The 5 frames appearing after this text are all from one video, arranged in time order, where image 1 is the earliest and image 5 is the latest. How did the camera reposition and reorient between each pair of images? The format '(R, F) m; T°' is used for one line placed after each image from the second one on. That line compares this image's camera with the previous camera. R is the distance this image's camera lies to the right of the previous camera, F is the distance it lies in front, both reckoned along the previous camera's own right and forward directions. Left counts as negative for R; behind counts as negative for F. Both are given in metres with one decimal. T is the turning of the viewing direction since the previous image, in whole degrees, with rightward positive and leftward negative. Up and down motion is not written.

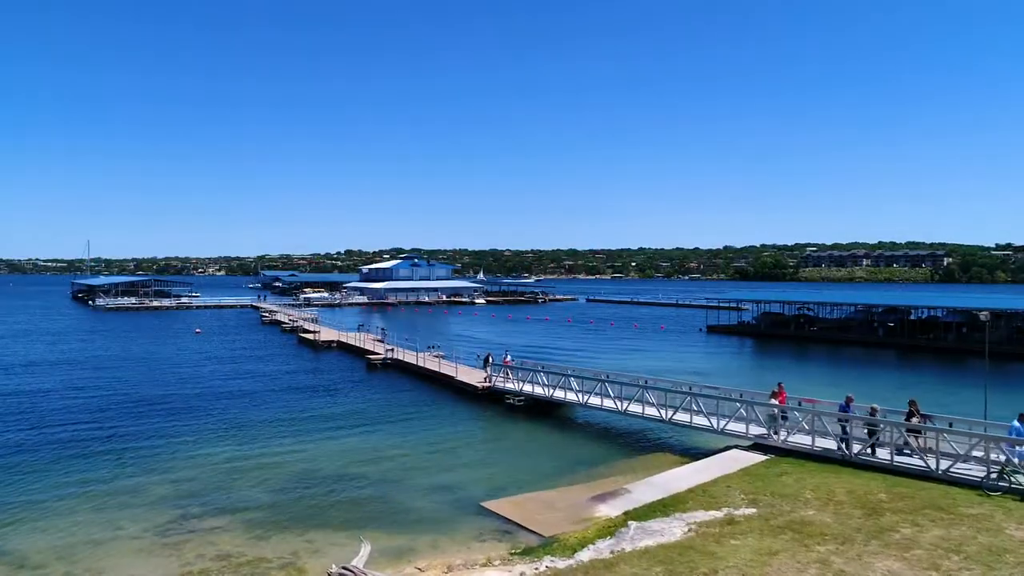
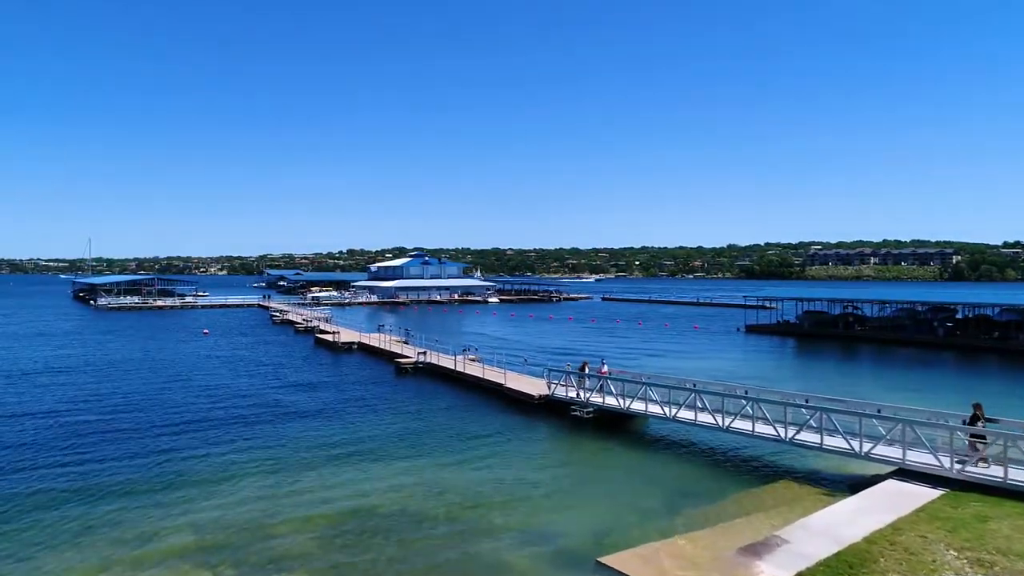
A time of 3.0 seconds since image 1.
(-2.3, +3.7) m; 0°
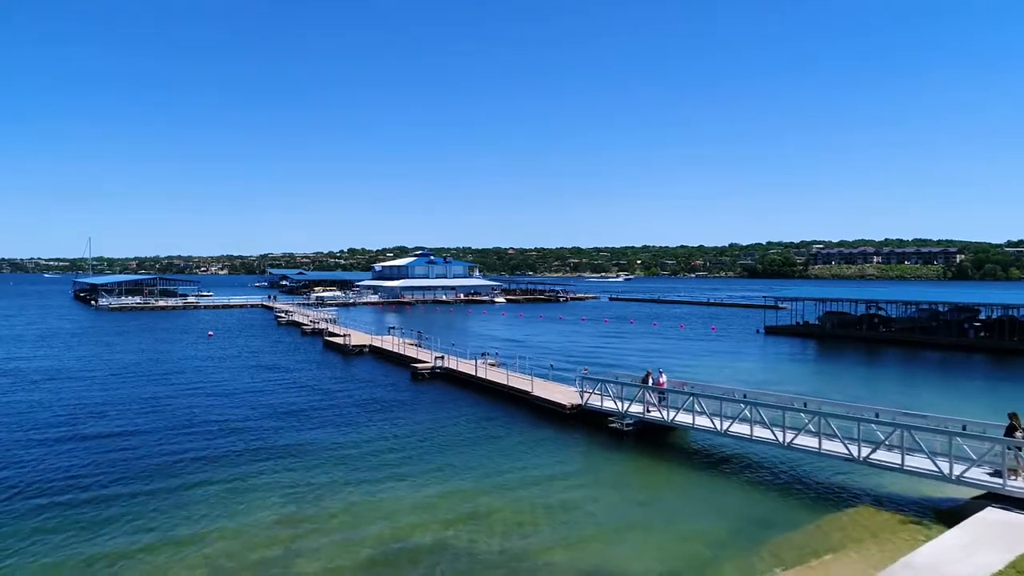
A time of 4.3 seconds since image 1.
(-1.1, +1.7) m; 0°
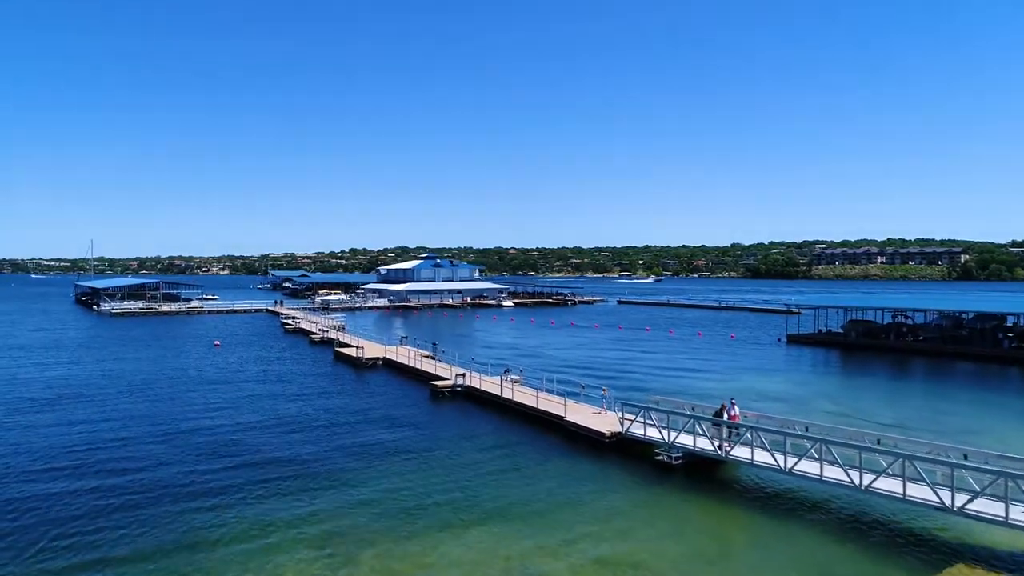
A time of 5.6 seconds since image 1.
(-1.2, +1.7) m; 0°
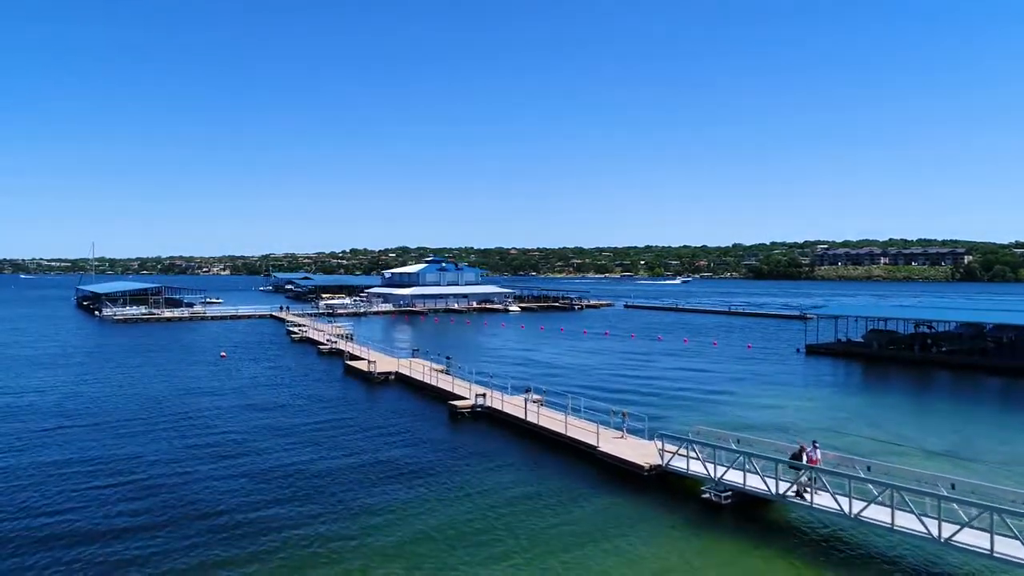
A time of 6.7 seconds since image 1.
(-1.0, +1.4) m; 0°
